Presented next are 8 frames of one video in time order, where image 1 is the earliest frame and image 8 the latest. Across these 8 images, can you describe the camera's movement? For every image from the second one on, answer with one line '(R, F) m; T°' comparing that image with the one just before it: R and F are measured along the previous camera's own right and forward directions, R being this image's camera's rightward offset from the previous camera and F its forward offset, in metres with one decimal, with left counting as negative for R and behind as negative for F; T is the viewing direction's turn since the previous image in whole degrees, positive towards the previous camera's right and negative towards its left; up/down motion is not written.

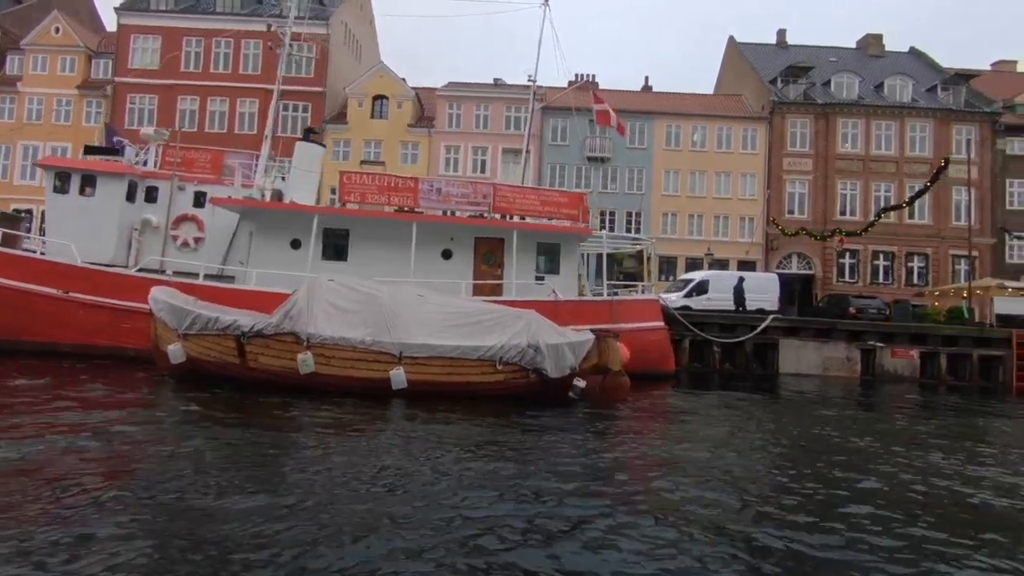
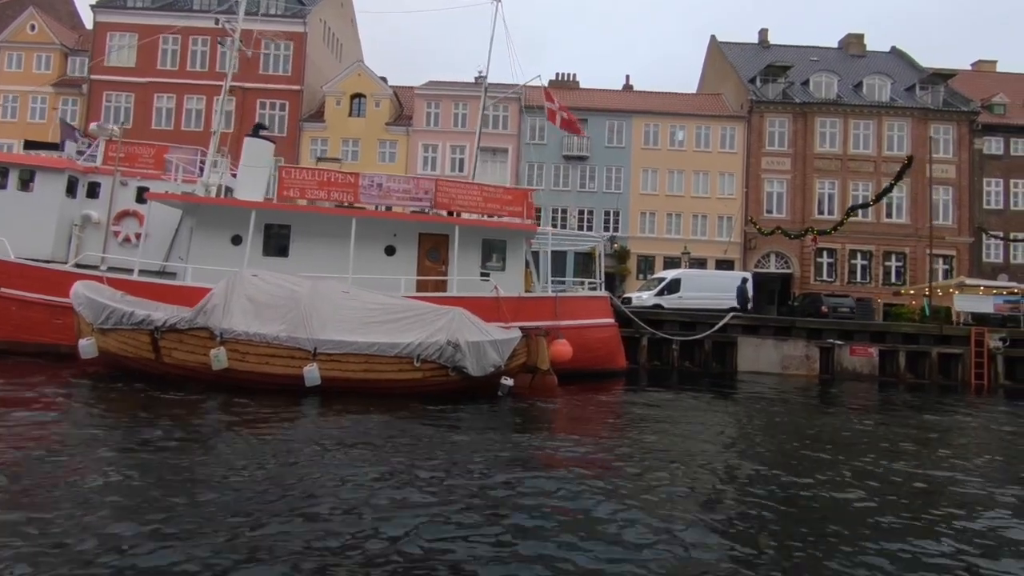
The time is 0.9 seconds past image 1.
(+1.6, +0.1) m; 0°
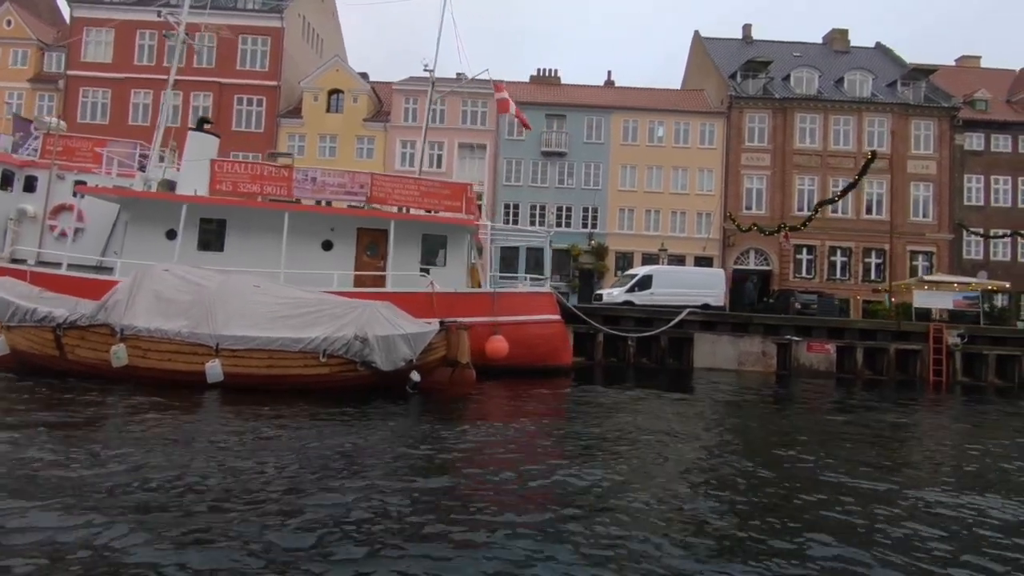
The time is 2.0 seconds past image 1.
(+1.8, +0.2) m; 0°
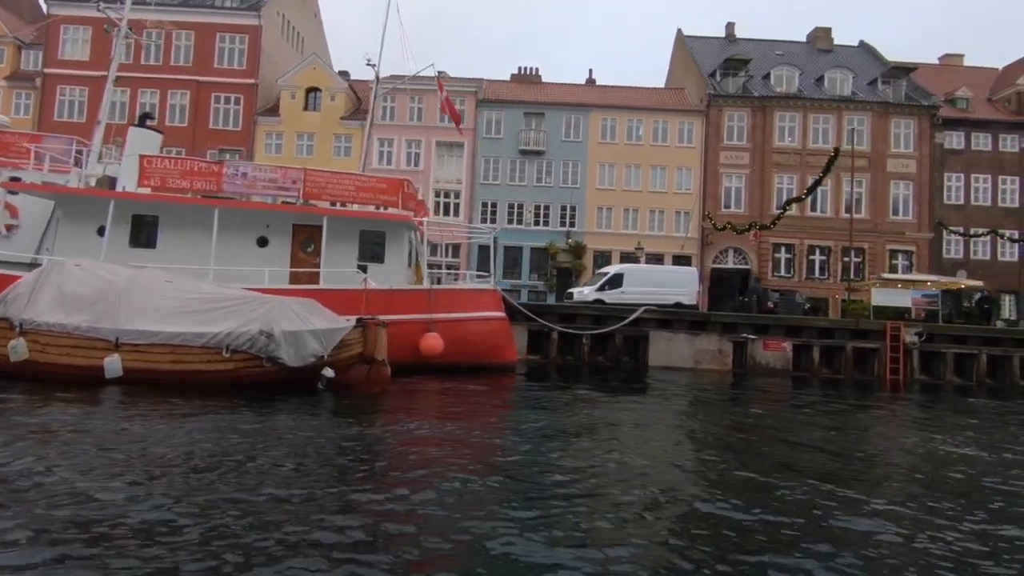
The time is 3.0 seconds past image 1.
(+1.8, +0.2) m; 0°
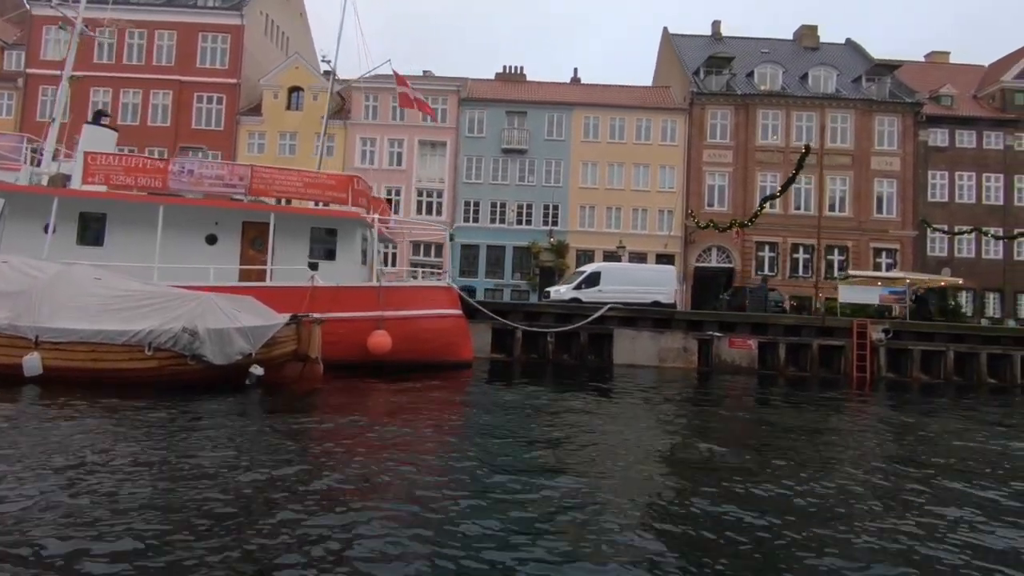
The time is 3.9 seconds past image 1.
(+1.4, +0.1) m; 0°
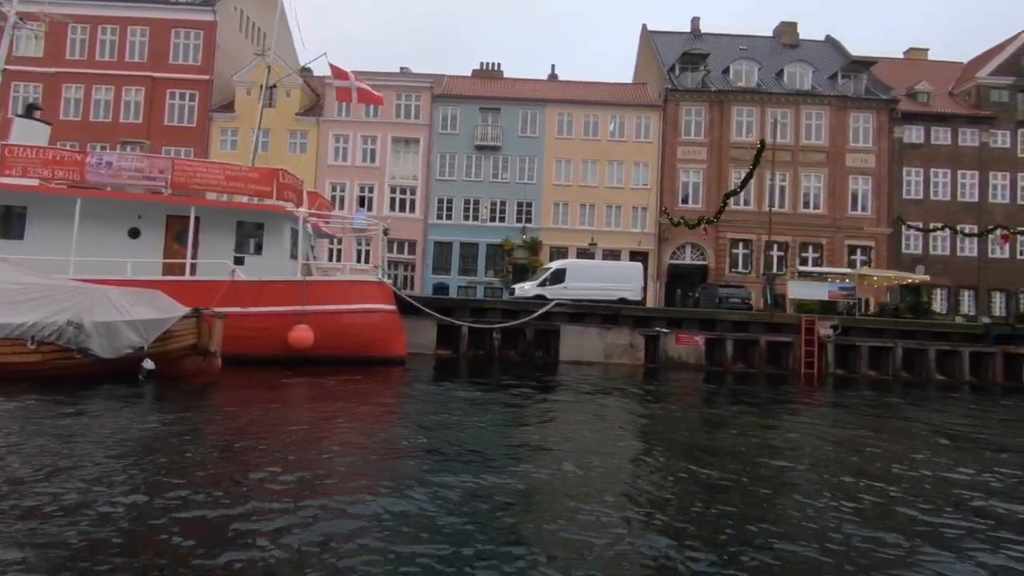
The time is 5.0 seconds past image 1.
(+2.1, +0.2) m; 0°
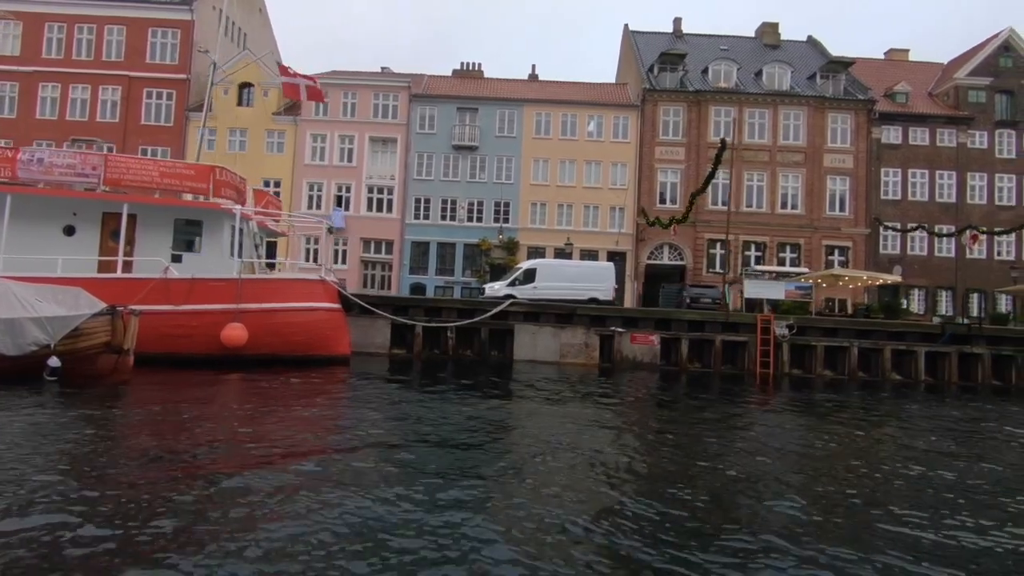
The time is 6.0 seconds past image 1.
(+1.7, +0.1) m; 0°
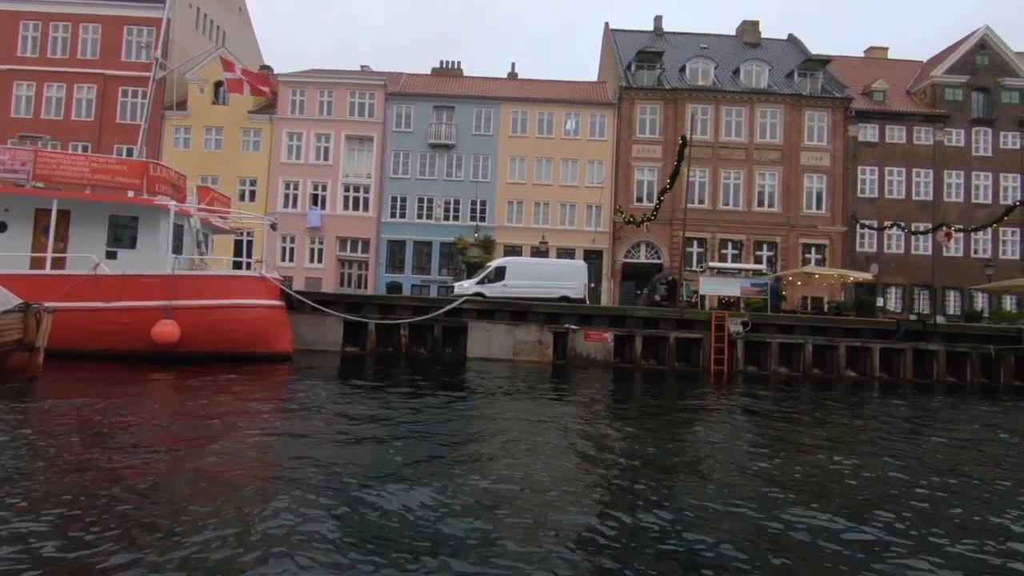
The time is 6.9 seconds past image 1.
(+1.7, +0.1) m; 0°
